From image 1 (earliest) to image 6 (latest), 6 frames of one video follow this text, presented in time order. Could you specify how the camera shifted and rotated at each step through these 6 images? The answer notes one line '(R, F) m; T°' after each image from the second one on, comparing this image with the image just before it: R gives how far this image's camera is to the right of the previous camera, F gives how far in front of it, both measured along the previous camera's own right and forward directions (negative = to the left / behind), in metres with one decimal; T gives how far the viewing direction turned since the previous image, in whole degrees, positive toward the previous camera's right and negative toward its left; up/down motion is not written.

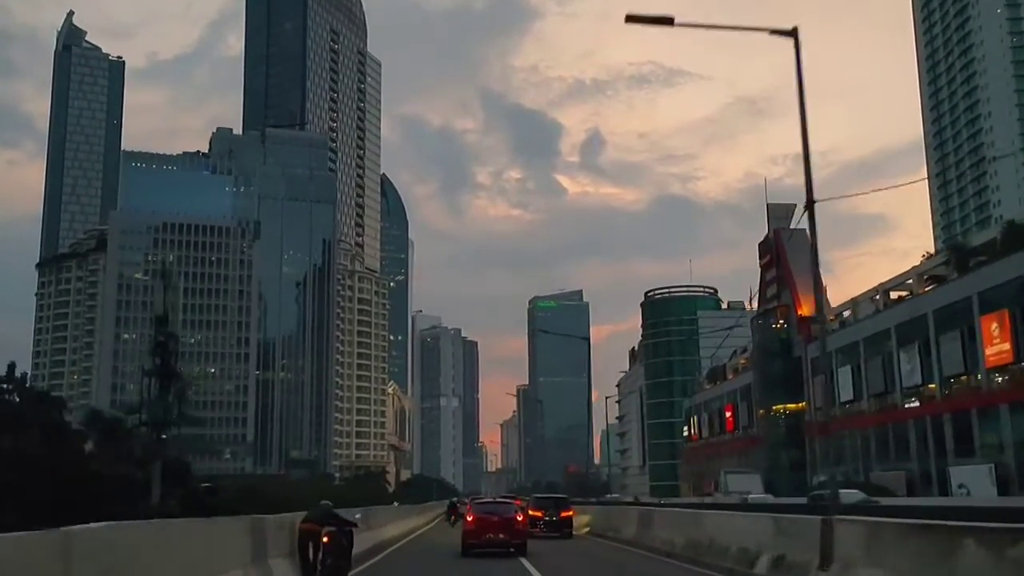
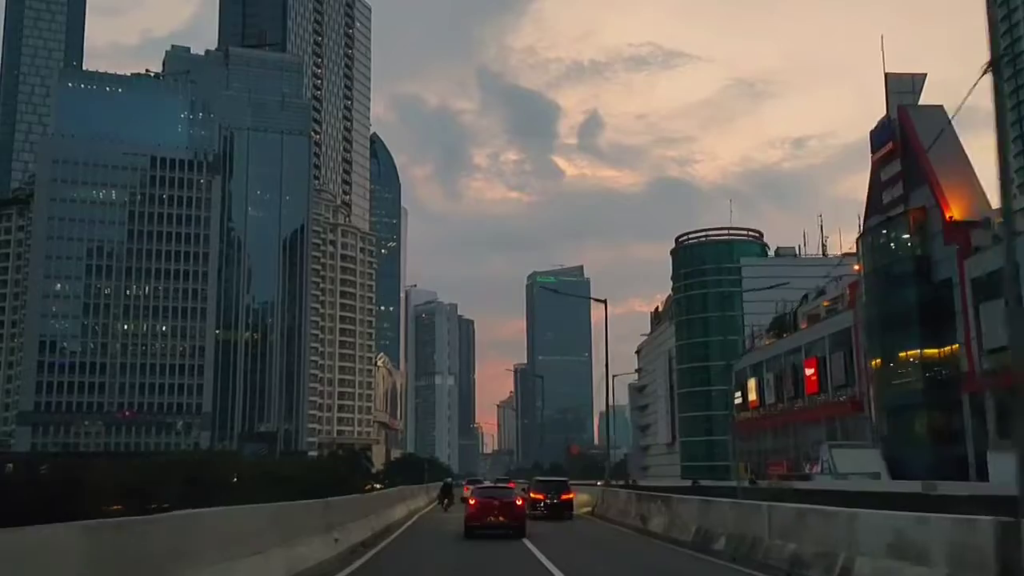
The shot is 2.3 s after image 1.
(-0.7, +15.3) m; 0°
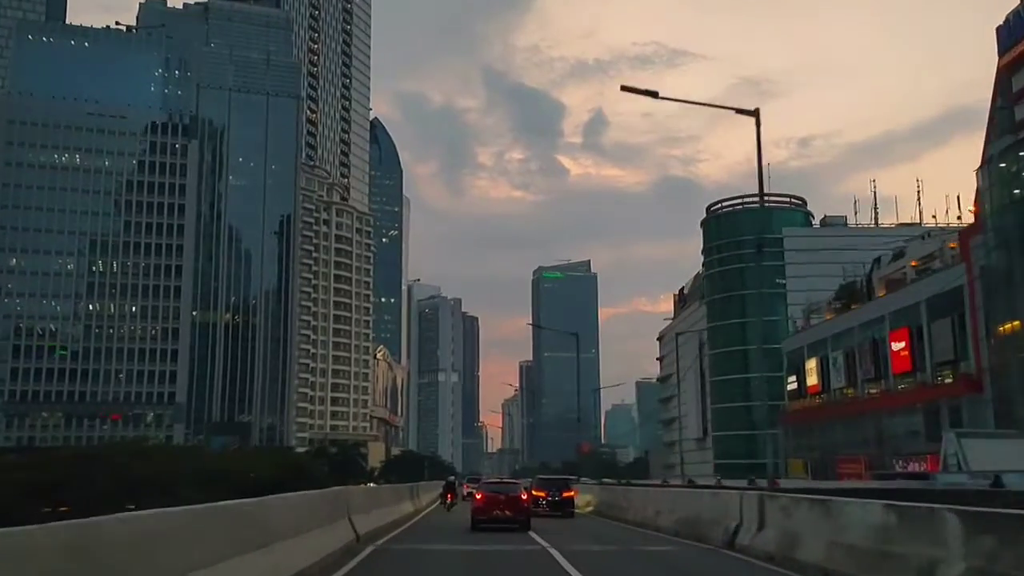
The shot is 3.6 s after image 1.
(-0.5, +9.0) m; 0°
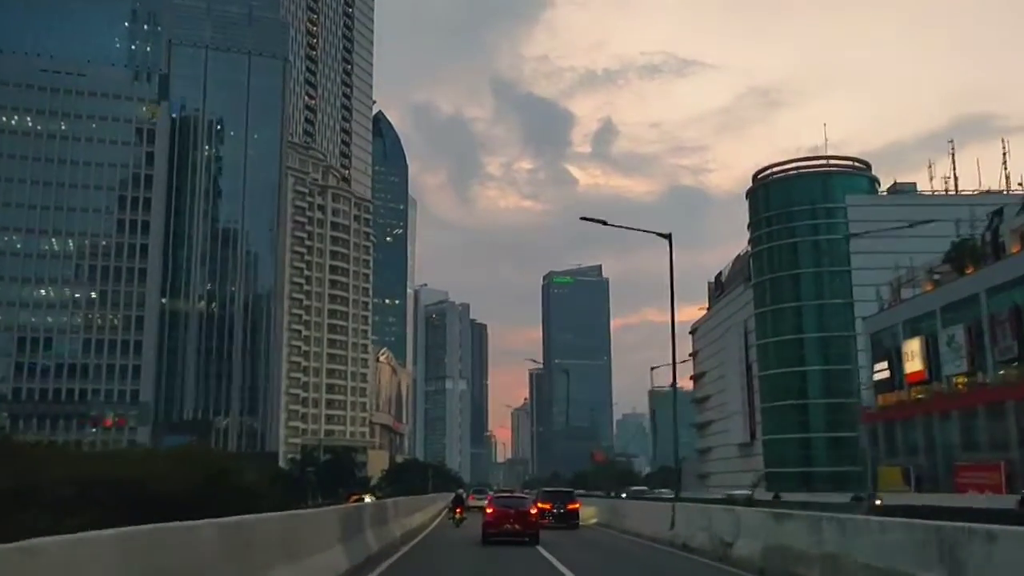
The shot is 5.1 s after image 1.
(-0.4, +9.9) m; 0°
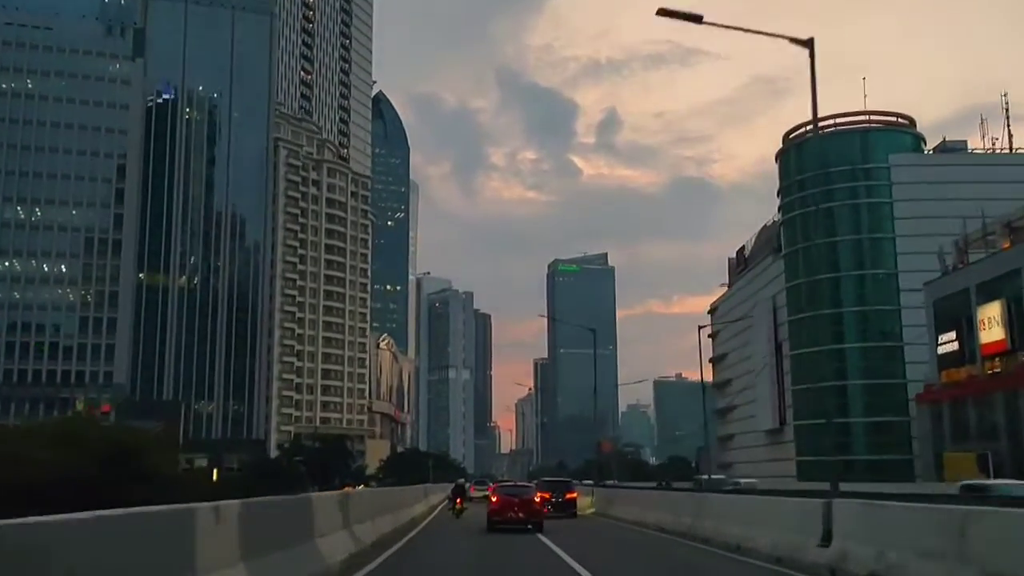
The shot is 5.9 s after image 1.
(-0.2, +5.4) m; 0°
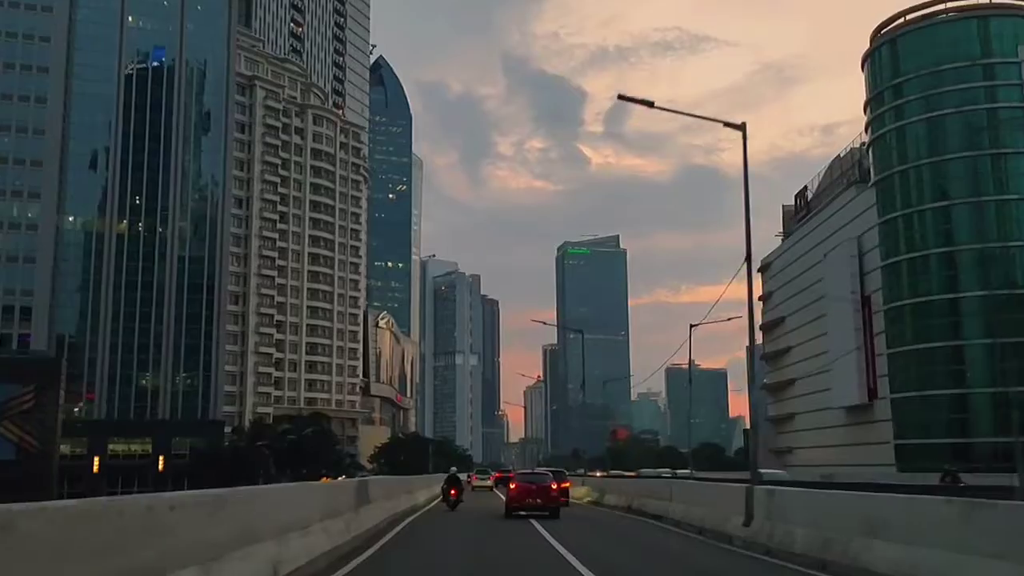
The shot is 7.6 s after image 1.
(-0.3, +11.8) m; 0°
